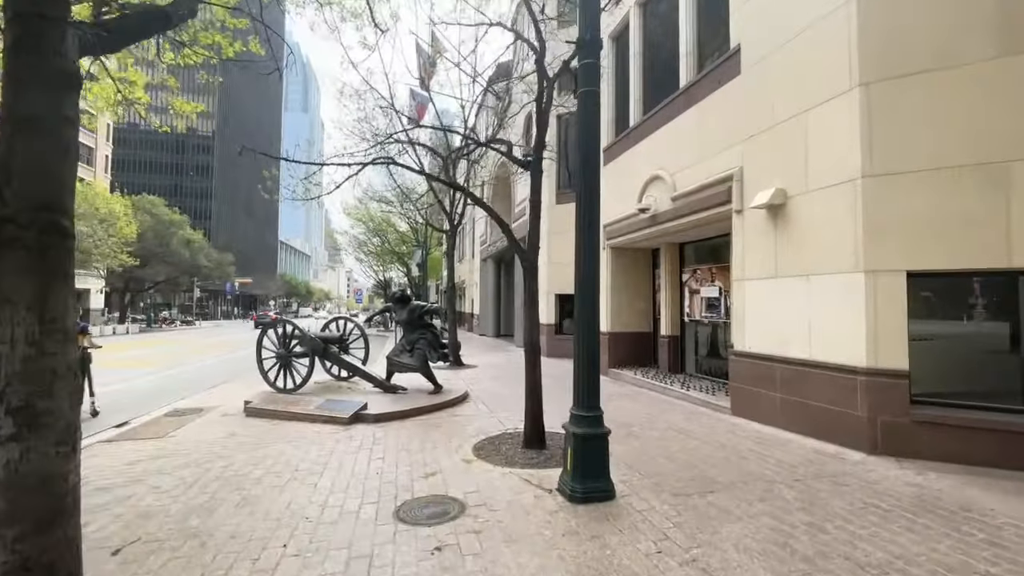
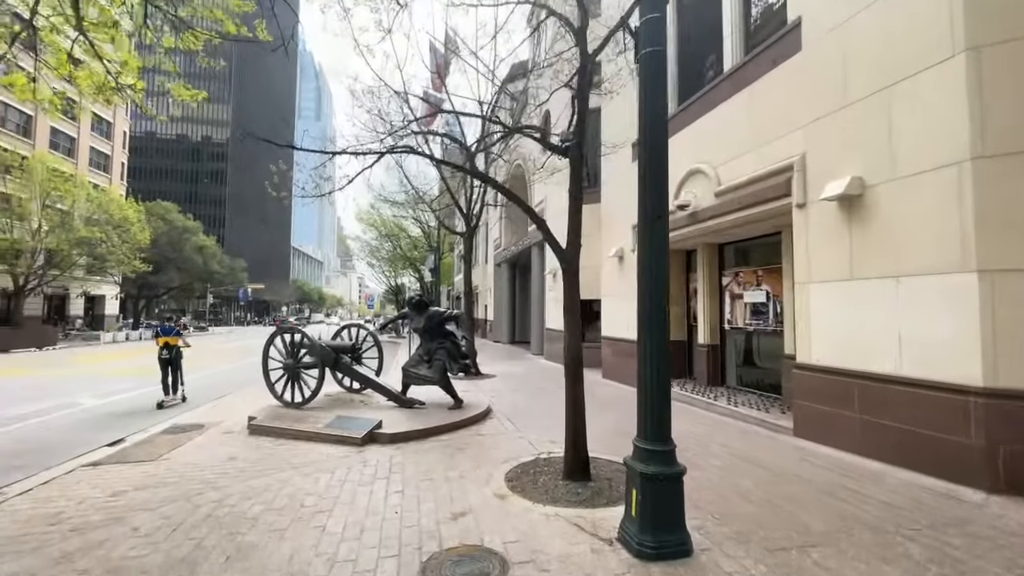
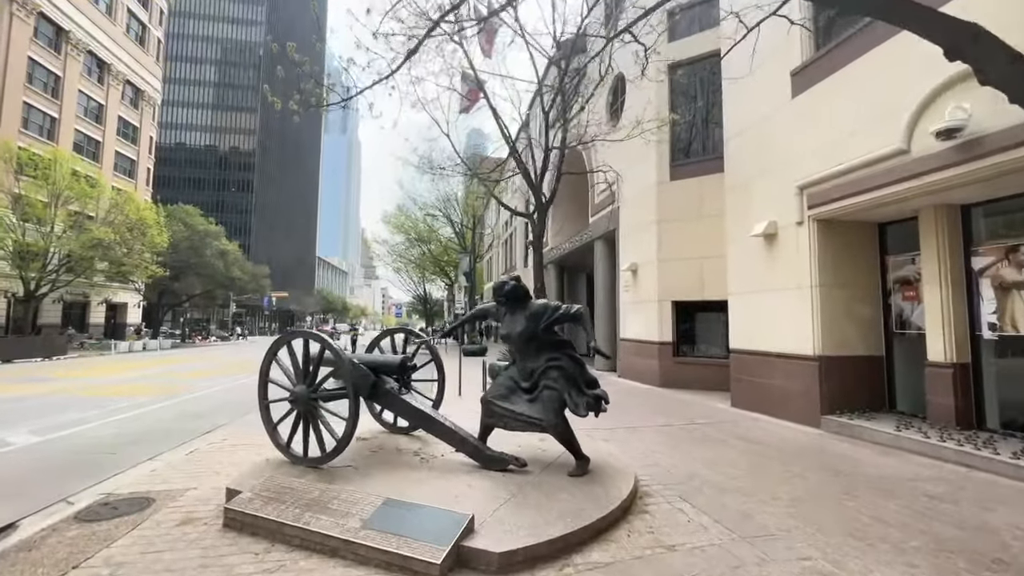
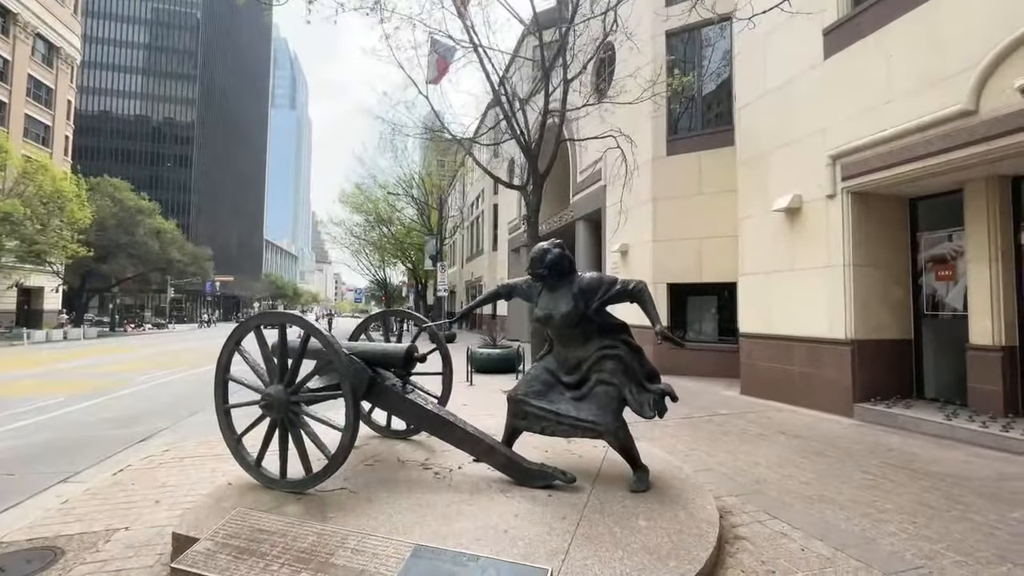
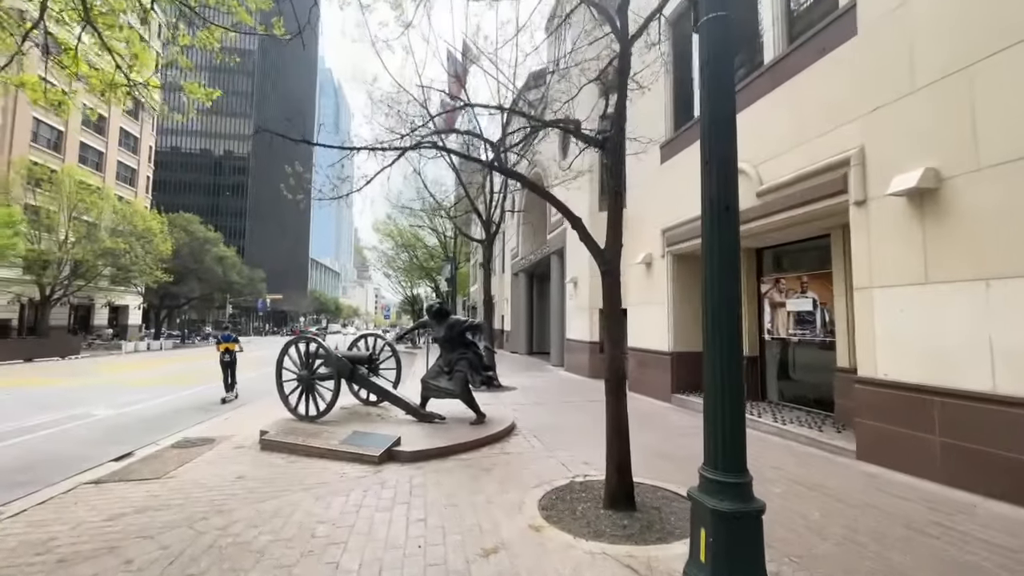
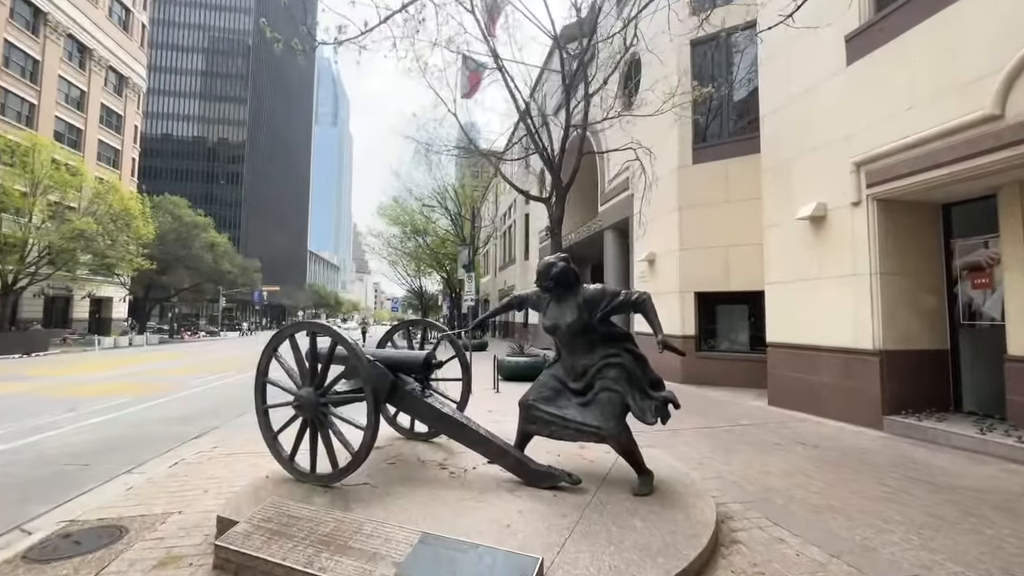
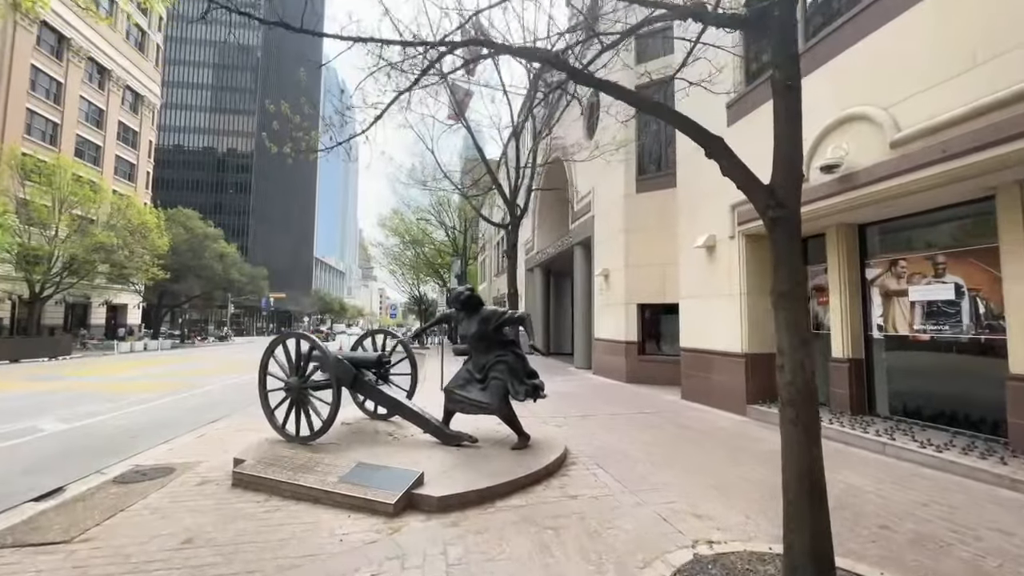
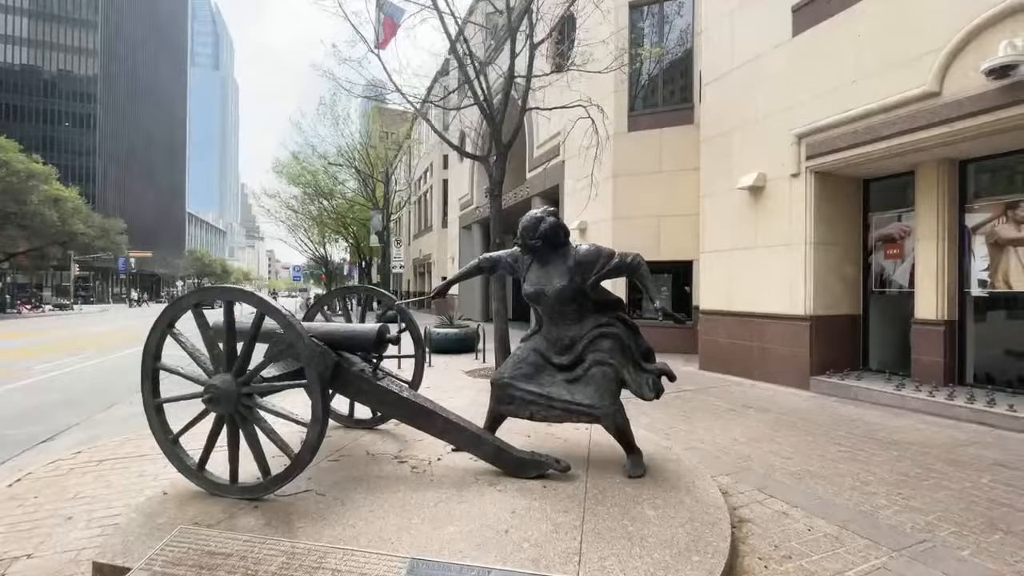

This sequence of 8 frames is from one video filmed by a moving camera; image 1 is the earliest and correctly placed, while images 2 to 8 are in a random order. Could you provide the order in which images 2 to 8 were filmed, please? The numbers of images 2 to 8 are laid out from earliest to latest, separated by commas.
2, 5, 7, 3, 6, 4, 8
